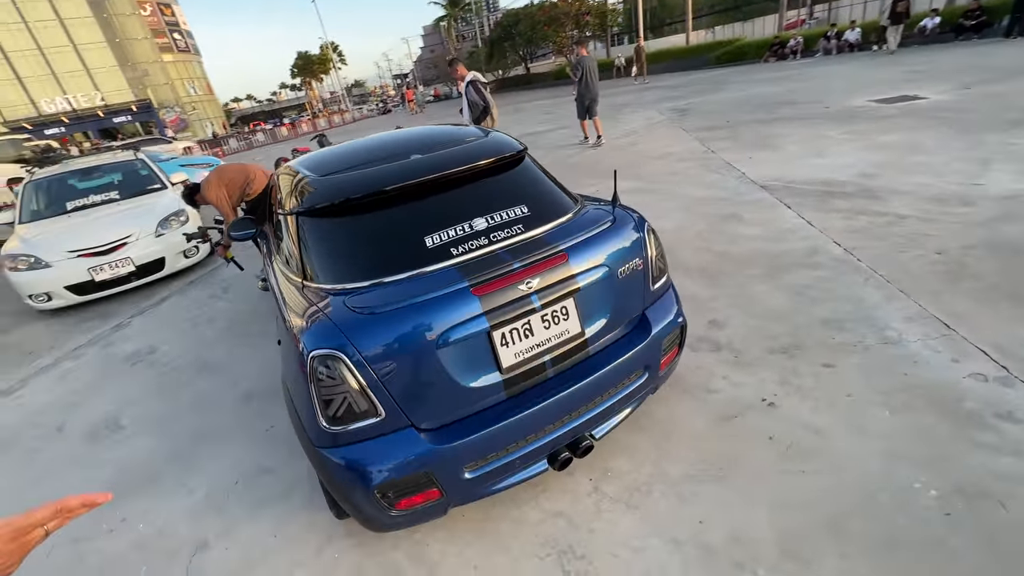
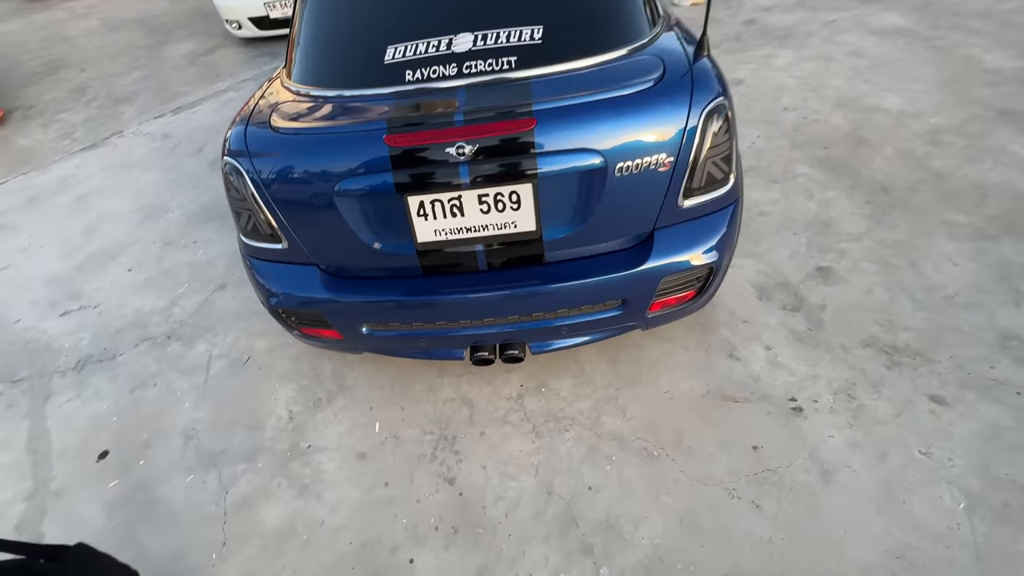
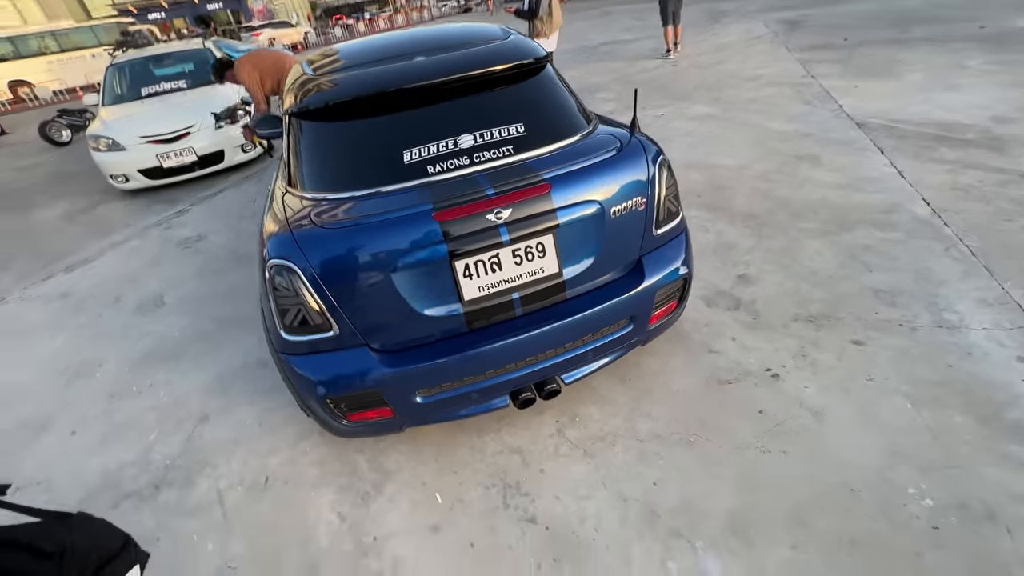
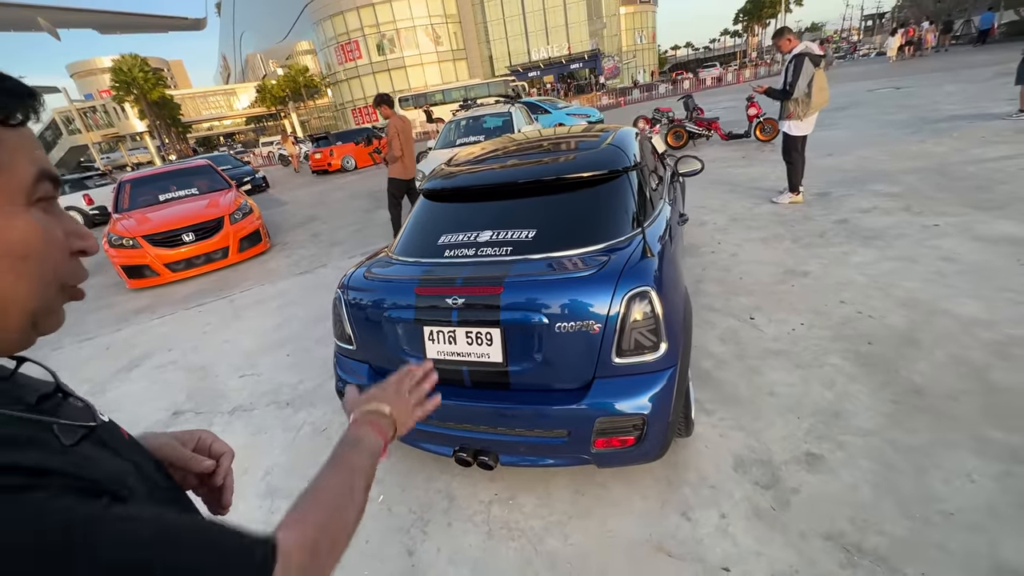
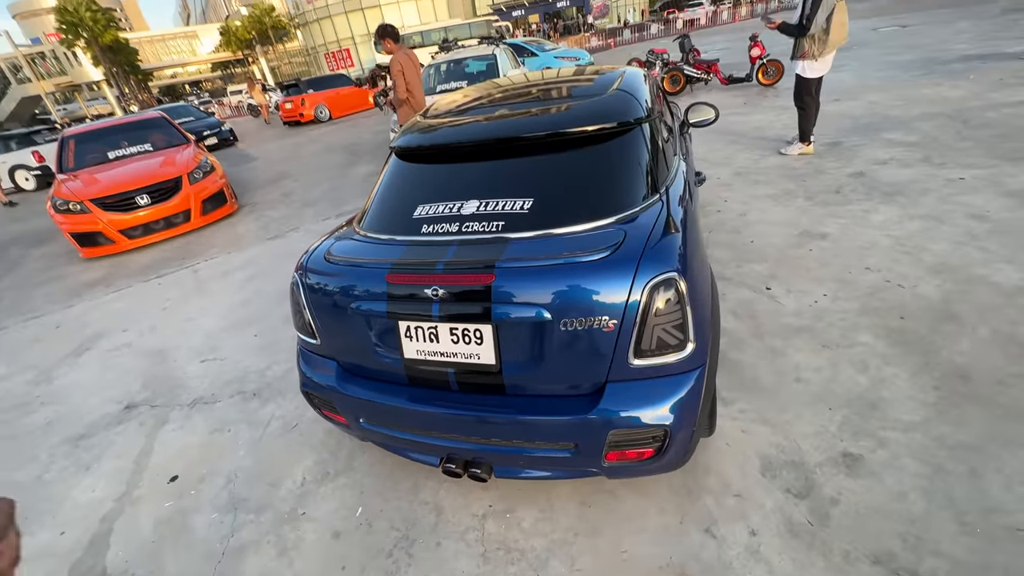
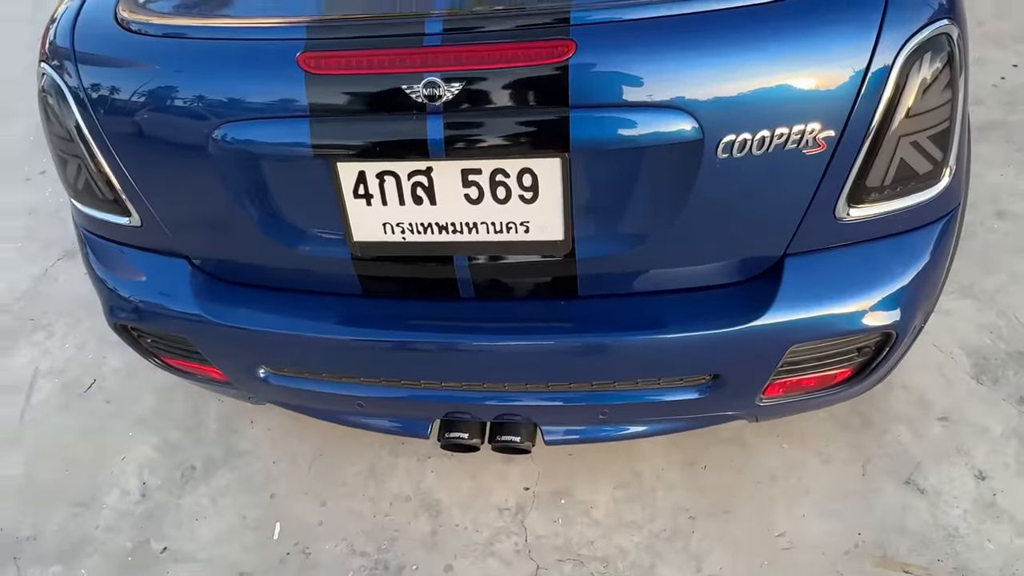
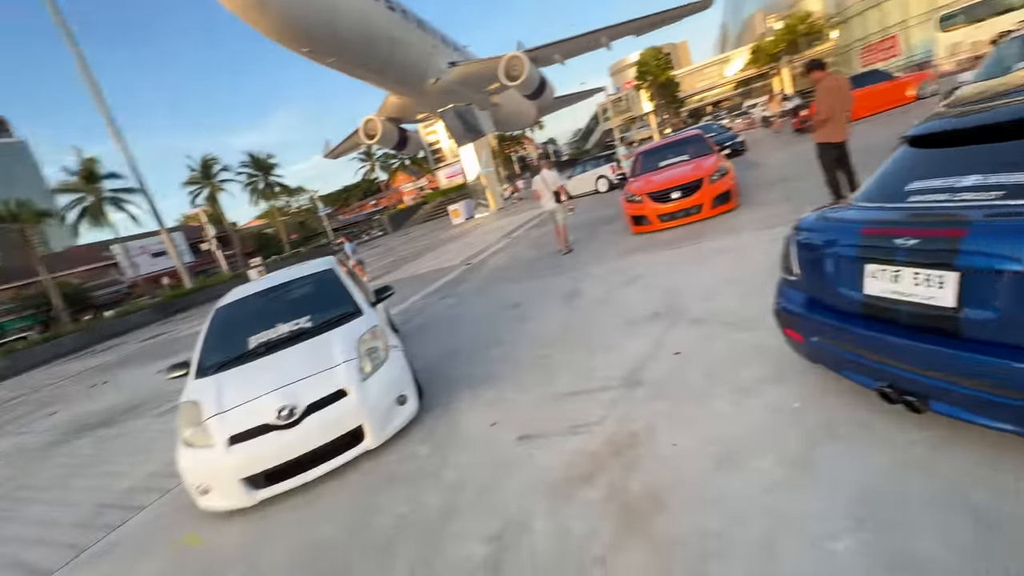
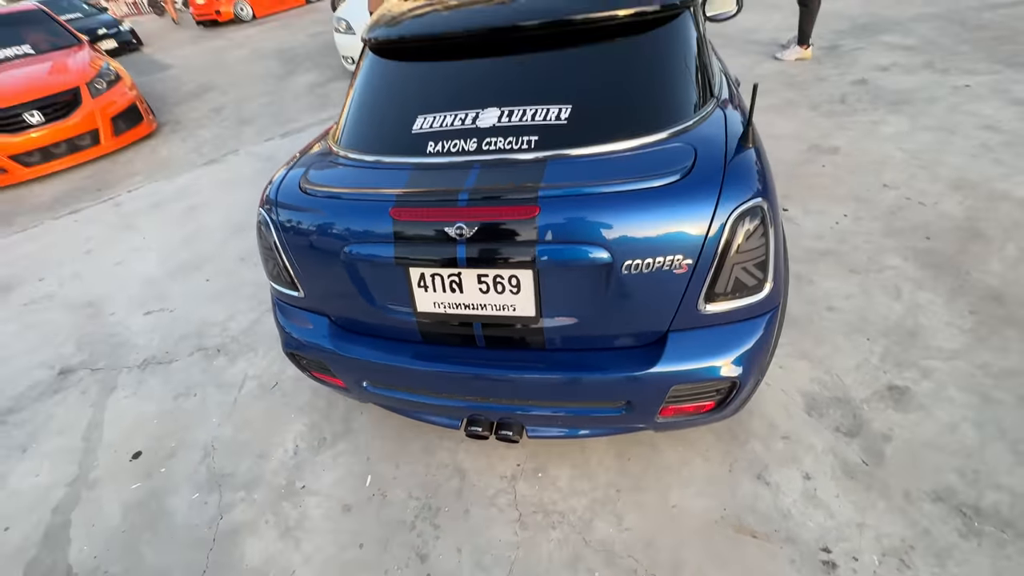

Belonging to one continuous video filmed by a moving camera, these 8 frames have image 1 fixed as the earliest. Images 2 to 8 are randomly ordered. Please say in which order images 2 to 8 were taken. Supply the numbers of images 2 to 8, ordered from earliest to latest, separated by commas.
3, 2, 6, 8, 5, 4, 7
